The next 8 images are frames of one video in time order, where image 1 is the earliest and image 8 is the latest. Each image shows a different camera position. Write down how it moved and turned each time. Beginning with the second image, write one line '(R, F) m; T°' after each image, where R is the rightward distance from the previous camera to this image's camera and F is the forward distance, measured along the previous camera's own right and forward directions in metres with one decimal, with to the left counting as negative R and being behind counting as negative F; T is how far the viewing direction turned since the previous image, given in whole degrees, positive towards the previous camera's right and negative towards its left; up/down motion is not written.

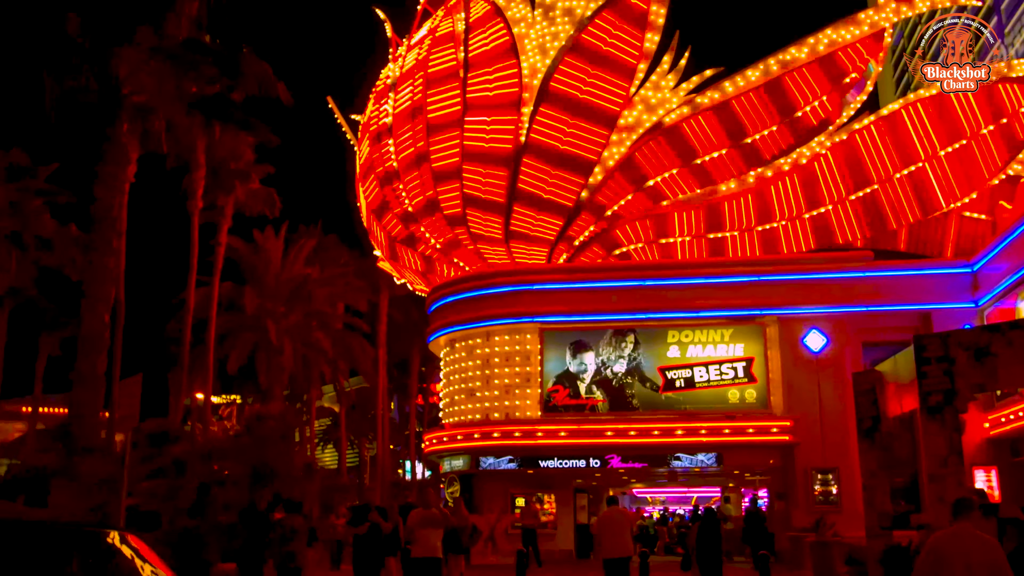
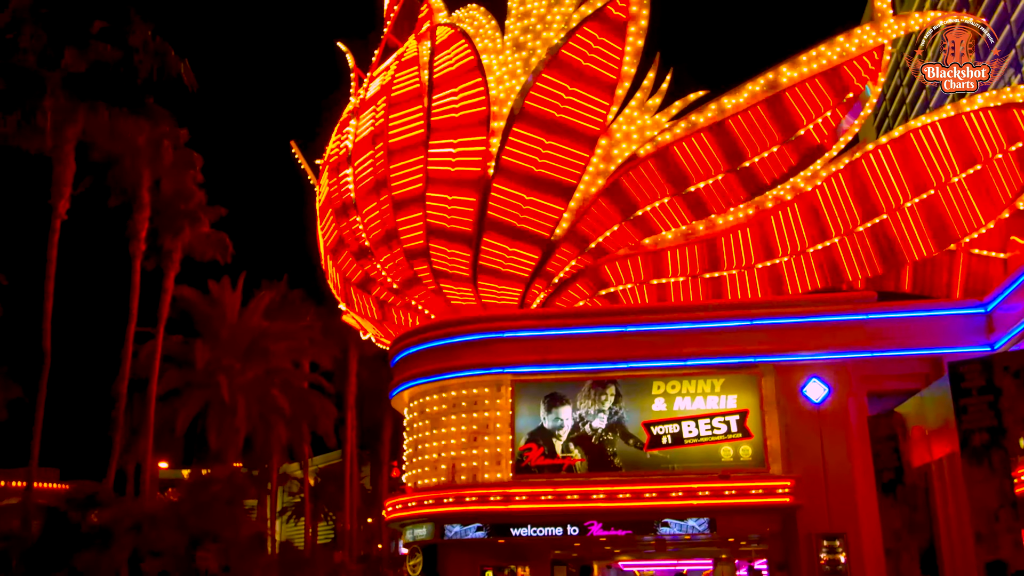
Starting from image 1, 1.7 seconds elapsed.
(+0.3, +1.8) m; +1°
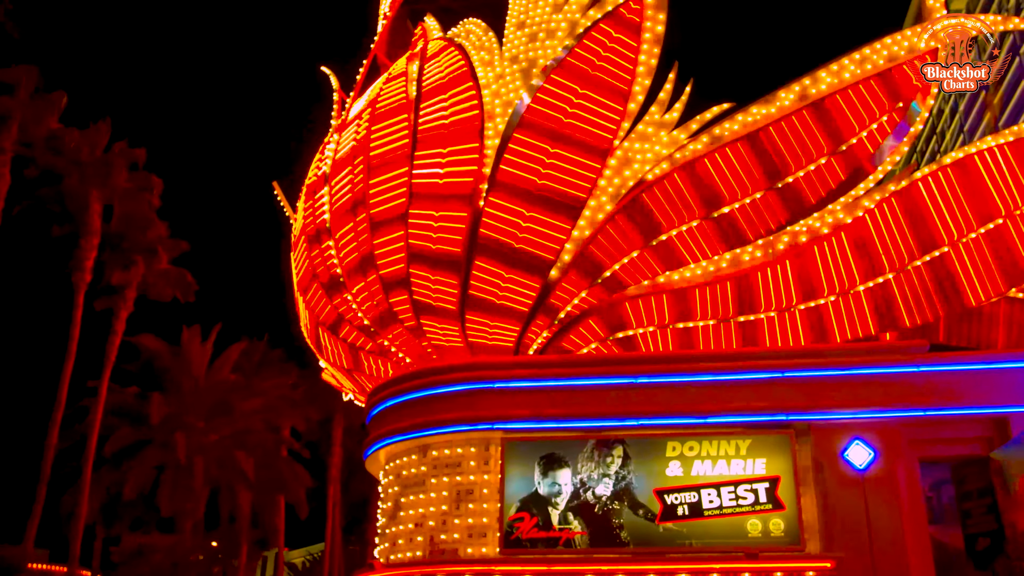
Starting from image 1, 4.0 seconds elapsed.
(+0.2, +2.4) m; -1°
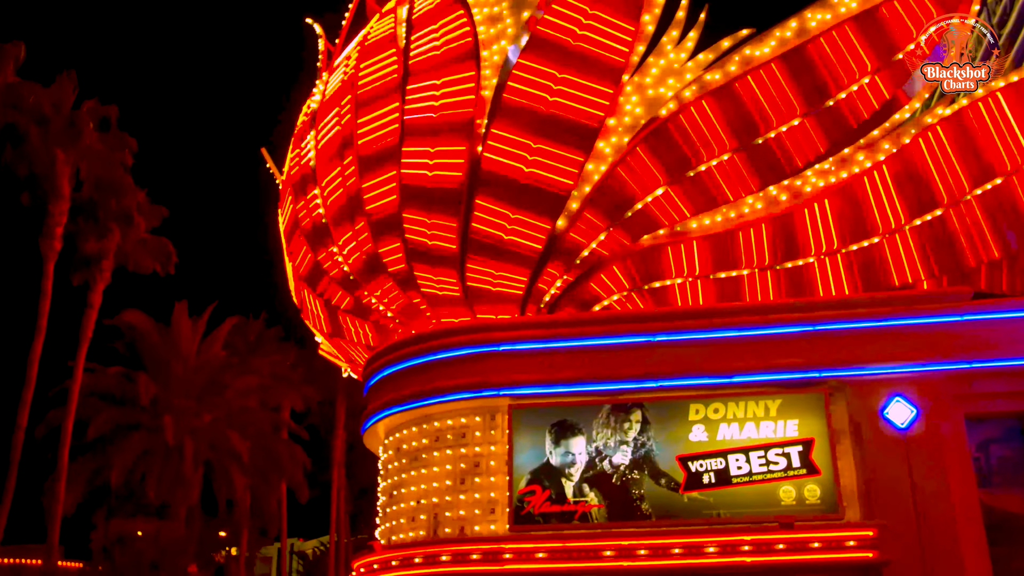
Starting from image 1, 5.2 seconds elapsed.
(0.0, +1.3) m; 0°
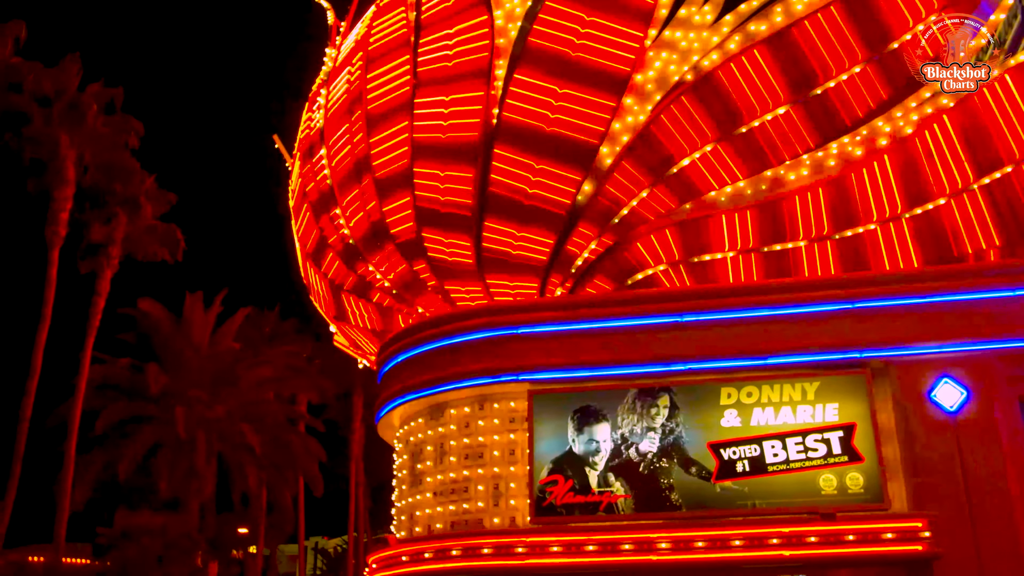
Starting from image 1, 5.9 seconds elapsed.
(+0.1, +0.8) m; -2°
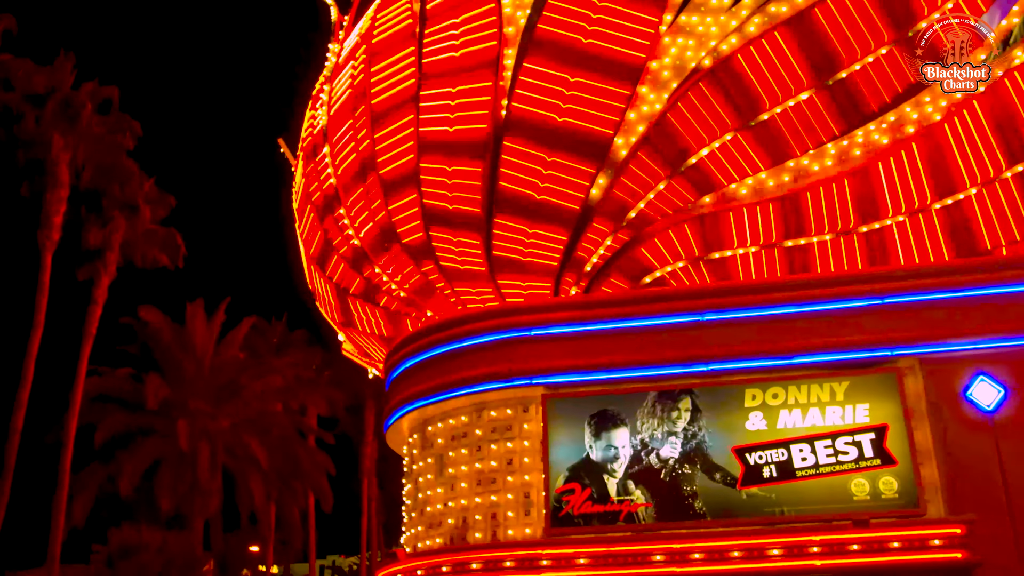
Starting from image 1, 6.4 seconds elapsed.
(-0.1, +0.6) m; 0°
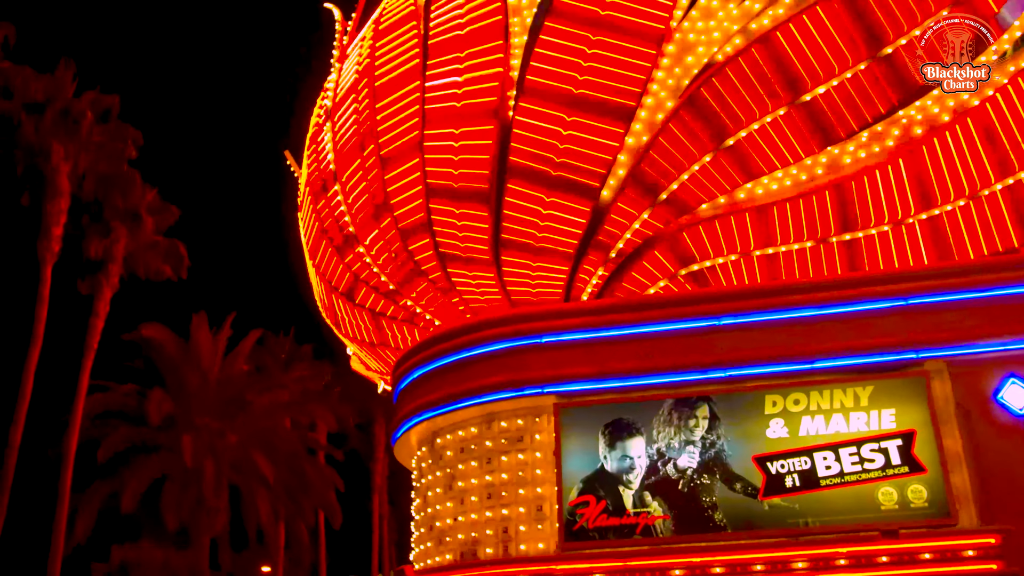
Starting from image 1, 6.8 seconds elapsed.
(0.0, +0.4) m; -1°
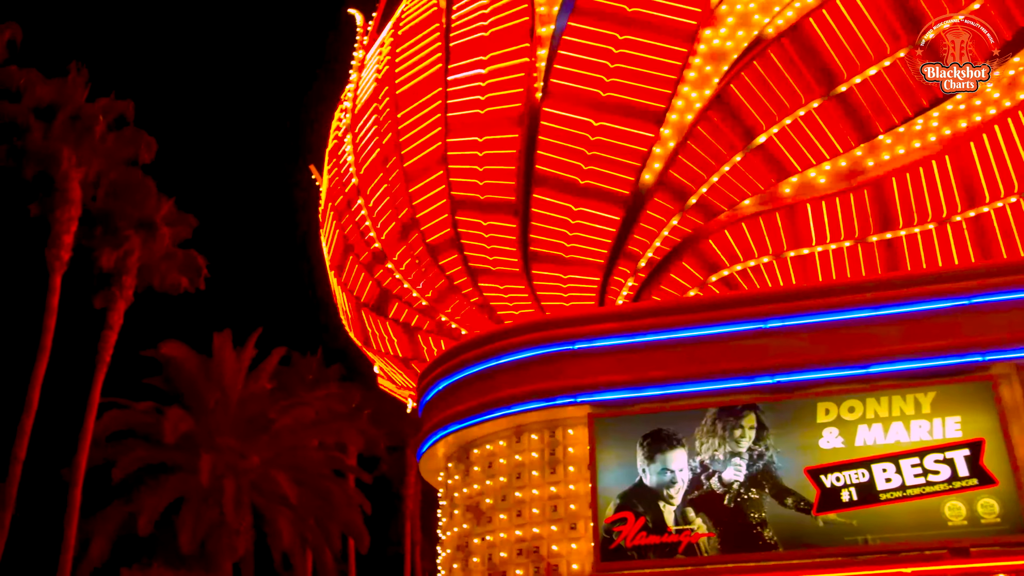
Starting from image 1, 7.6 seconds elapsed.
(0.0, +0.7) m; -2°
